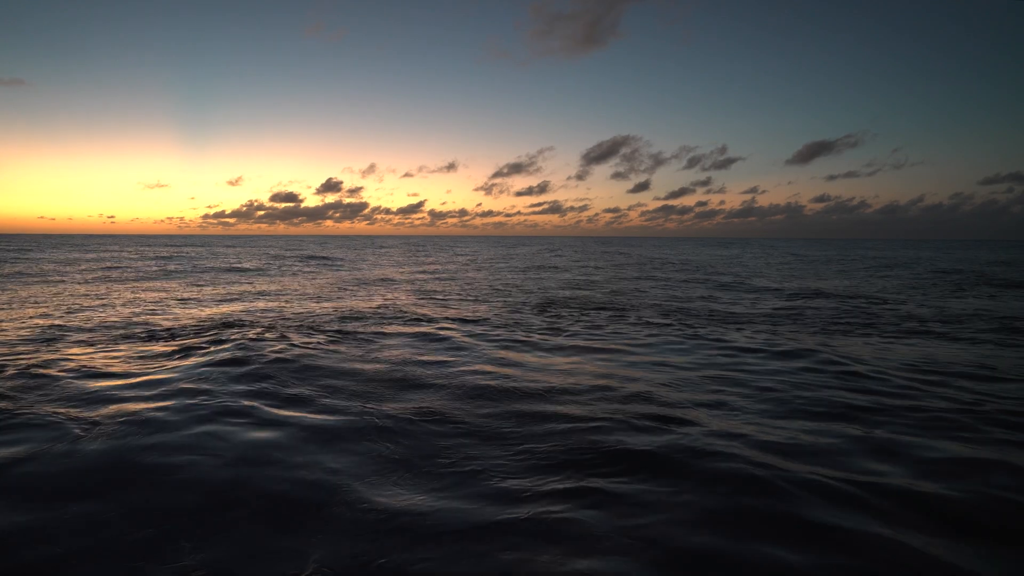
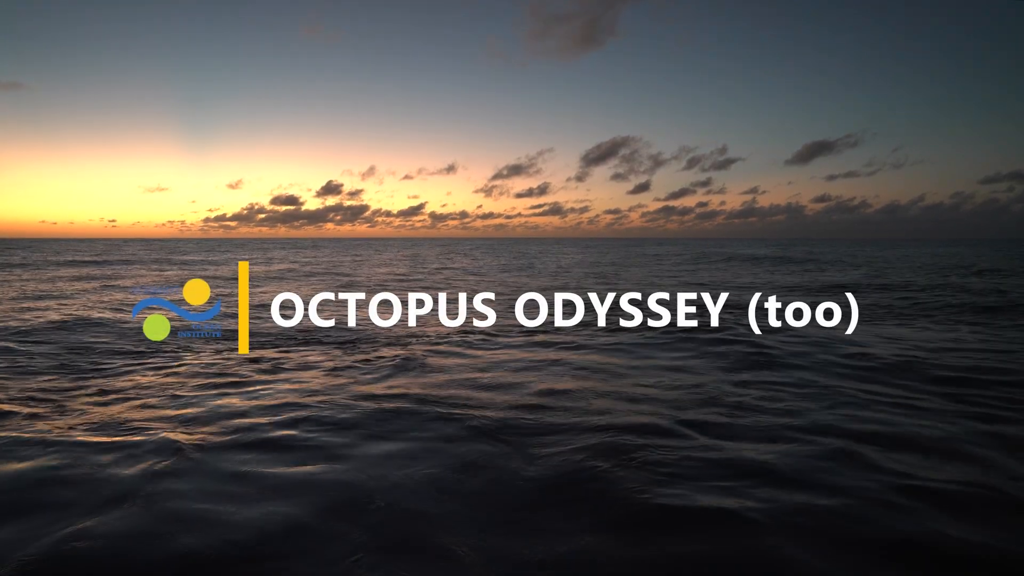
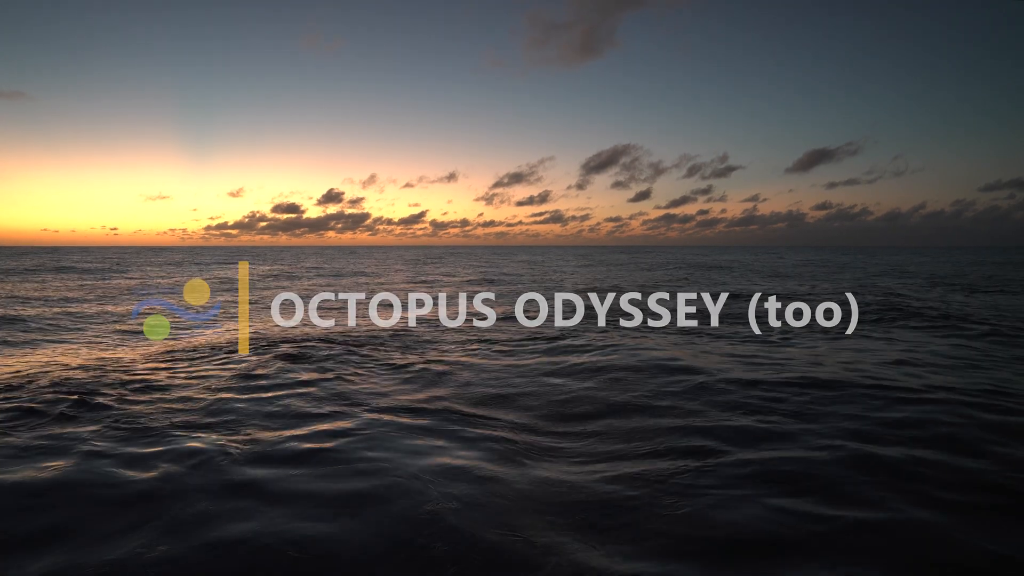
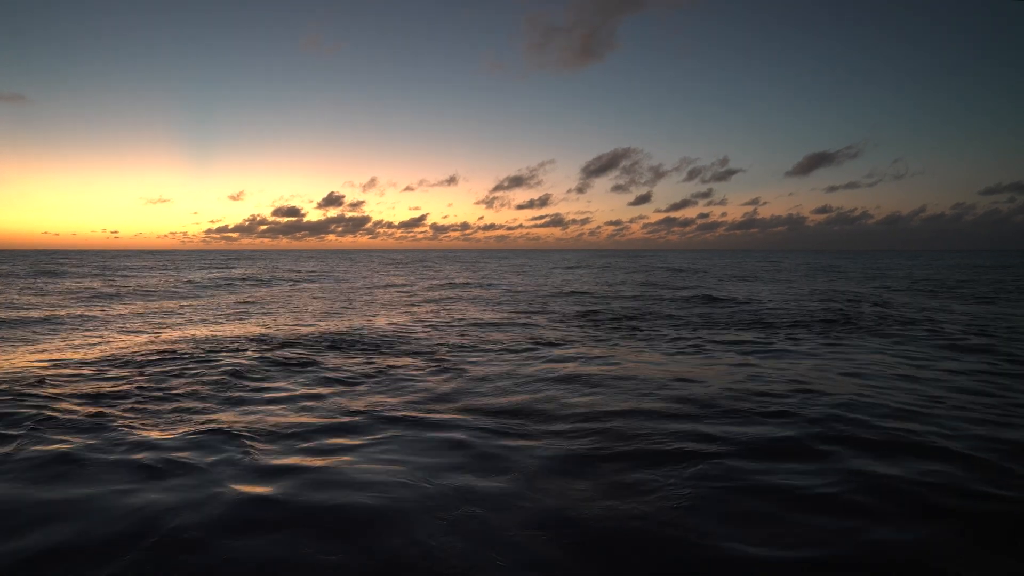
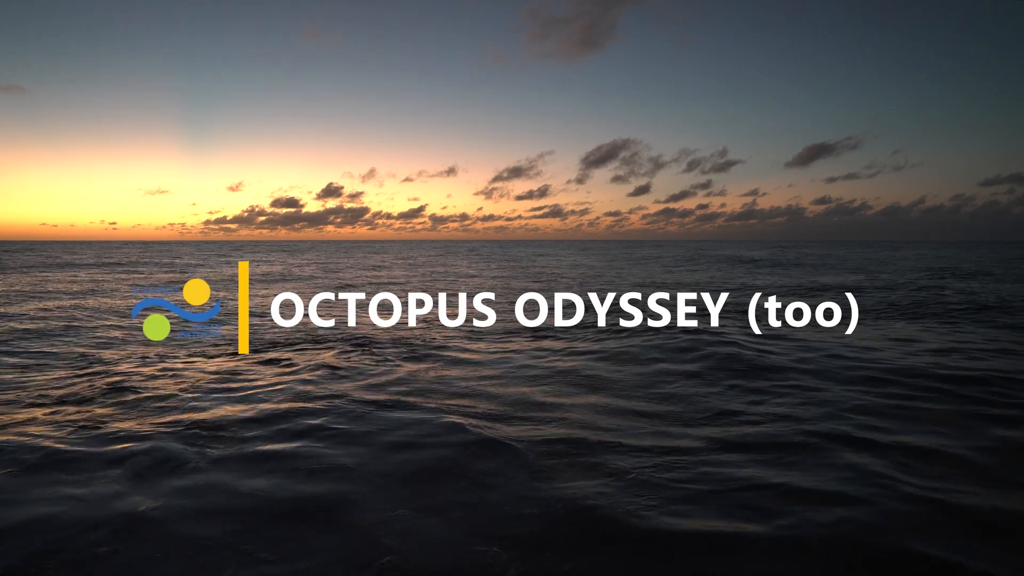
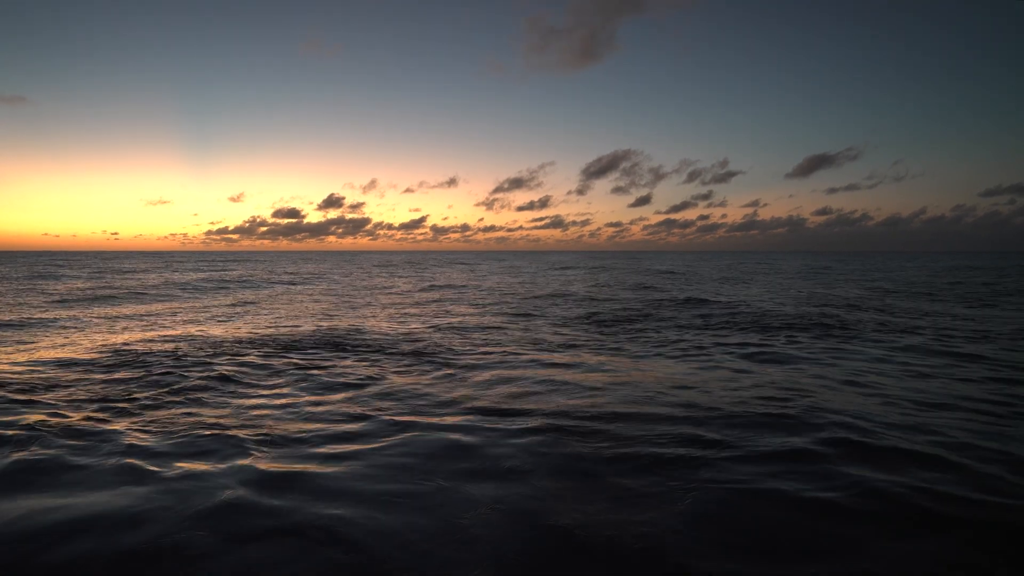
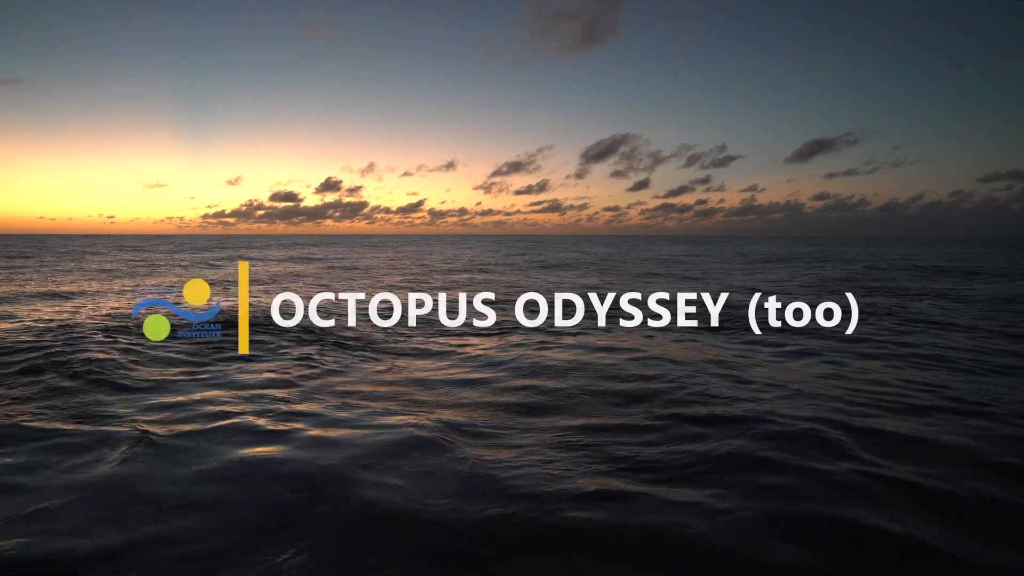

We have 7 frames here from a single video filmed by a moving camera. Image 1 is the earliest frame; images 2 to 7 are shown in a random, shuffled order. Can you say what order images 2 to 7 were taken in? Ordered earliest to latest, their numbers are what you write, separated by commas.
7, 2, 5, 3, 4, 6
